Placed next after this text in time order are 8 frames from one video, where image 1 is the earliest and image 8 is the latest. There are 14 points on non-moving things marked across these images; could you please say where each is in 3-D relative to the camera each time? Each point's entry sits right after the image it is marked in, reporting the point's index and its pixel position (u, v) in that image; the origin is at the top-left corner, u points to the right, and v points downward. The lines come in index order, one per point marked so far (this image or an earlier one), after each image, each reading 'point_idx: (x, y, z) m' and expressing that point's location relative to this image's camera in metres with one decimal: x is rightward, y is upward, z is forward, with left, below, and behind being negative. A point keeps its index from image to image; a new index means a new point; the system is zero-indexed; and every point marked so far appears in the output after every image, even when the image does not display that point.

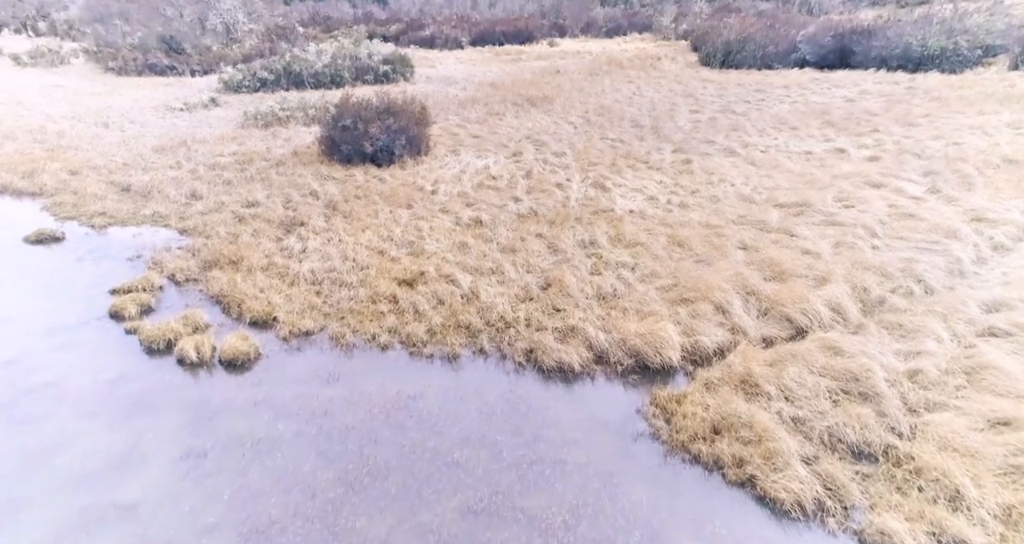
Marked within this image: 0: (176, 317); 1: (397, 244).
0: (-2.6, -0.4, +4.0) m
1: (-1.3, +0.3, +5.5) m
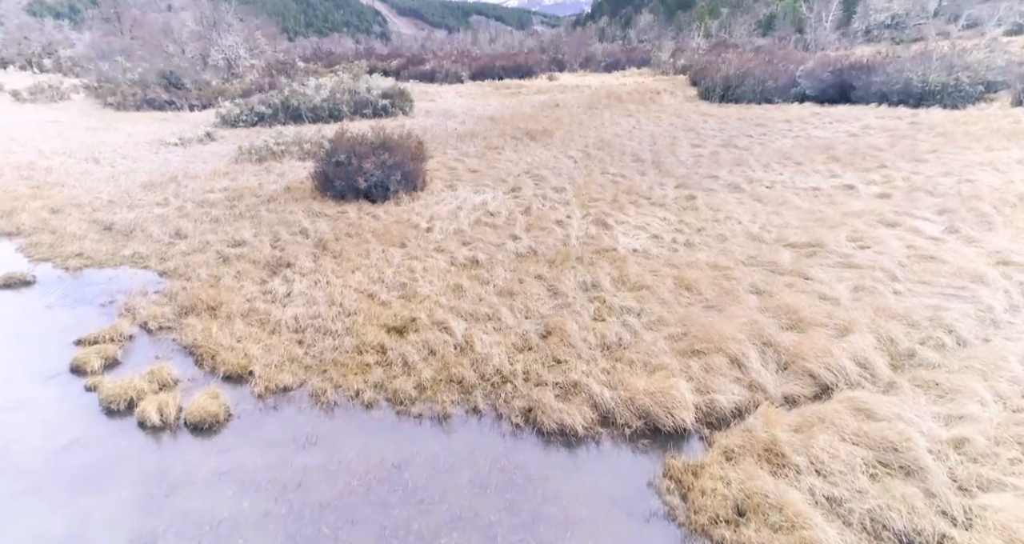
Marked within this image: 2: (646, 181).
0: (-2.7, -0.7, +3.7) m
1: (-1.3, -0.2, +5.2) m
2: (+2.3, +1.5, +8.6) m
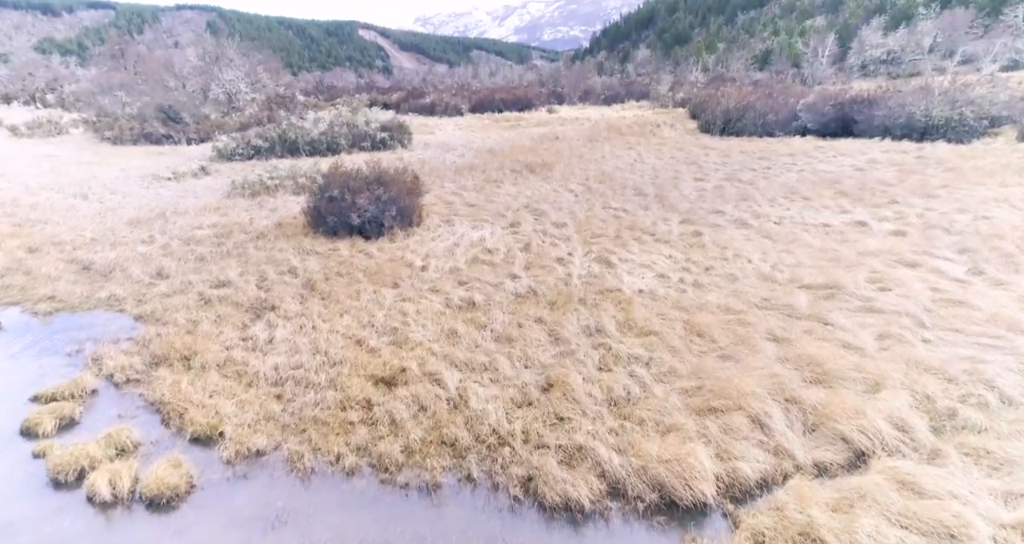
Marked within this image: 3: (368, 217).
0: (-2.7, -1.1, +3.3) m
1: (-1.3, -0.6, +4.9) m
2: (+2.2, +0.9, +8.3) m
3: (-2.1, +0.8, +7.3) m
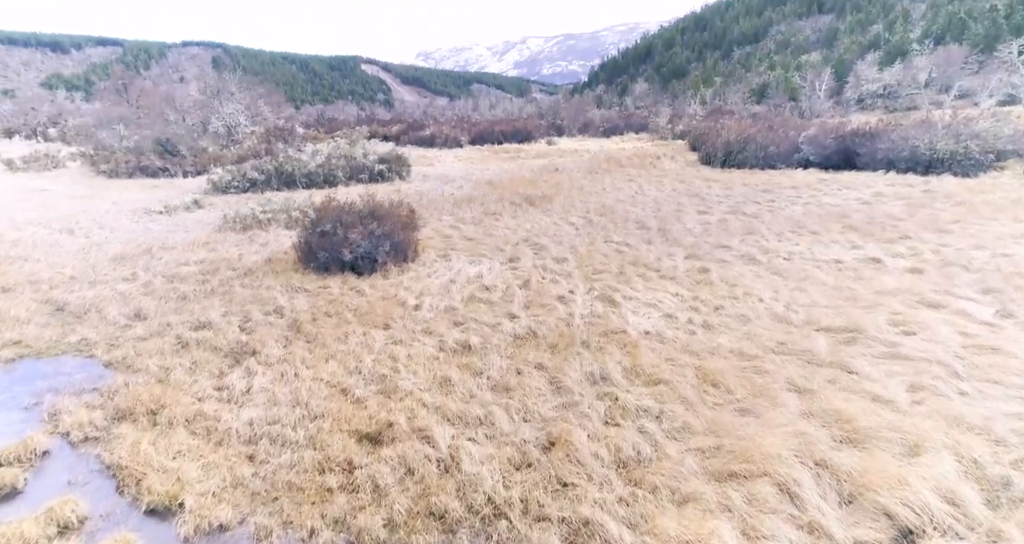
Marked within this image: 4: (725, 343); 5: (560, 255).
0: (-2.7, -1.4, +2.9) m
1: (-1.3, -1.0, +4.5) m
2: (+2.2, +0.3, +8.0) m
3: (-2.1, +0.3, +7.1) m
4: (+2.1, -0.7, +4.9) m
5: (+0.8, +0.3, +8.1) m
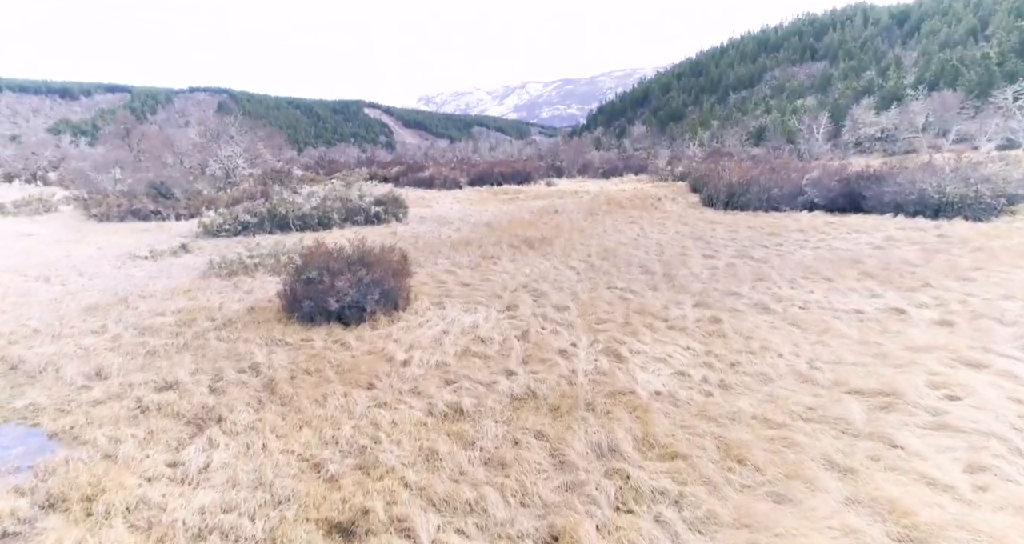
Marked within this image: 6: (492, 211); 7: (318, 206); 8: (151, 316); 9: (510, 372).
0: (-2.7, -1.7, +2.4) m
1: (-1.3, -1.4, +4.0) m
2: (+2.2, -0.4, +7.6) m
3: (-2.1, -0.4, +6.6) m
4: (+2.0, -1.2, +4.4) m
5: (+0.7, -0.5, +7.7) m
6: (-0.7, +2.1, +17.2) m
7: (-5.4, +1.8, +14.0) m
8: (-4.7, -0.6, +6.6) m
9: (0.0, -1.1, +5.4) m
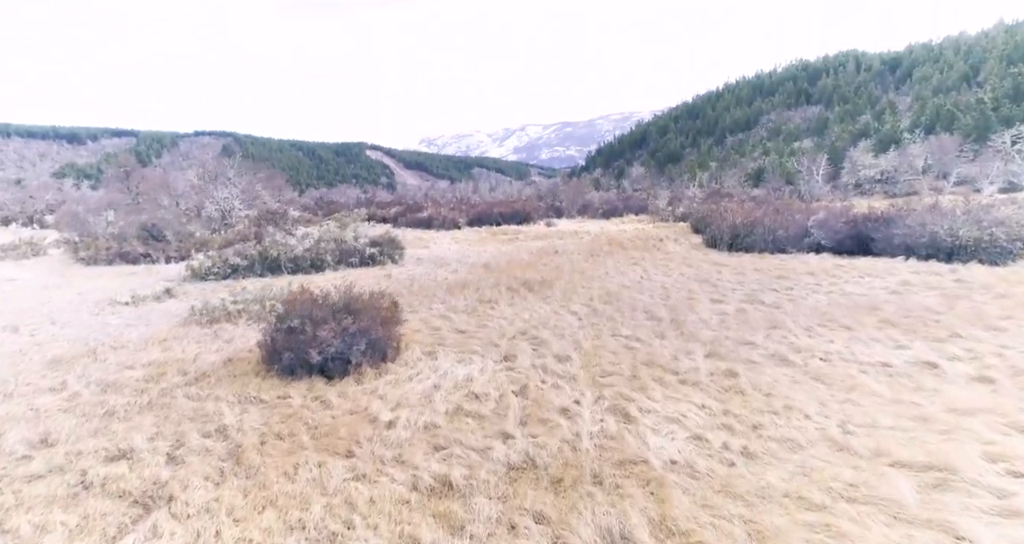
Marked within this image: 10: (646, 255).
0: (-2.8, -2.0, +1.8) m
1: (-1.4, -1.8, +3.4) m
2: (+2.2, -1.1, +7.1) m
3: (-2.2, -1.0, +6.1) m
4: (+2.0, -1.6, +3.8) m
5: (+0.7, -1.1, +7.2) m
6: (-0.7, +0.7, +16.9) m
7: (-5.4, +0.7, +13.7) m
8: (-4.8, -1.2, +6.1) m
9: (-0.1, -1.6, +4.9) m
10: (+4.1, +0.5, +15.3) m
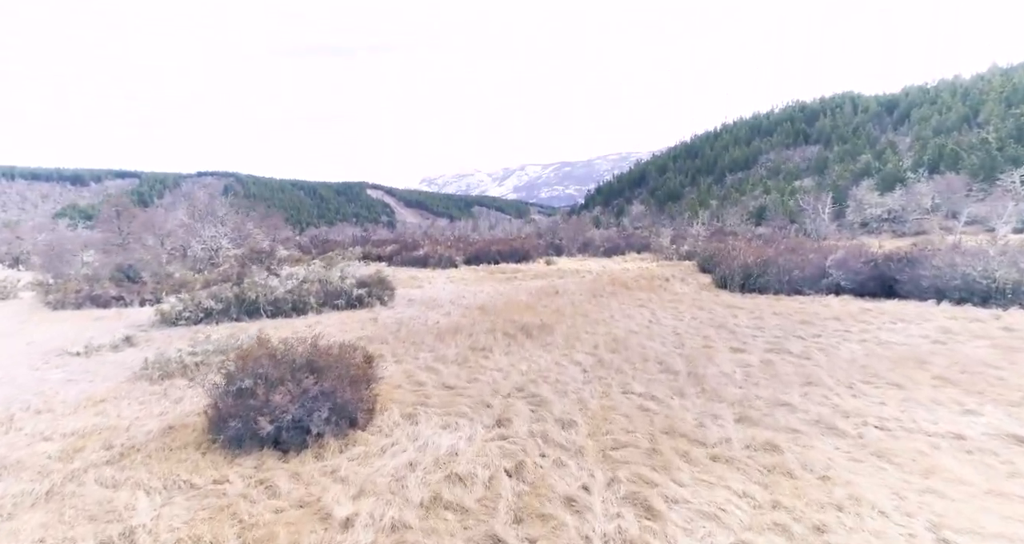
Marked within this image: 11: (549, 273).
0: (-2.8, -2.1, +0.6) m
1: (-1.4, -2.1, +2.3) m
2: (+2.1, -1.7, +6.0) m
3: (-2.2, -1.5, +5.1) m
4: (+1.9, -1.9, +2.7) m
5: (+0.7, -1.7, +6.1) m
6: (-0.8, -0.6, +15.9) m
7: (-5.5, -0.4, +12.7) m
8: (-4.8, -1.7, +5.1) m
9: (-0.1, -2.0, +3.8) m
10: (+4.0, -0.7, +14.3) m
11: (+1.5, -0.1, +19.3) m
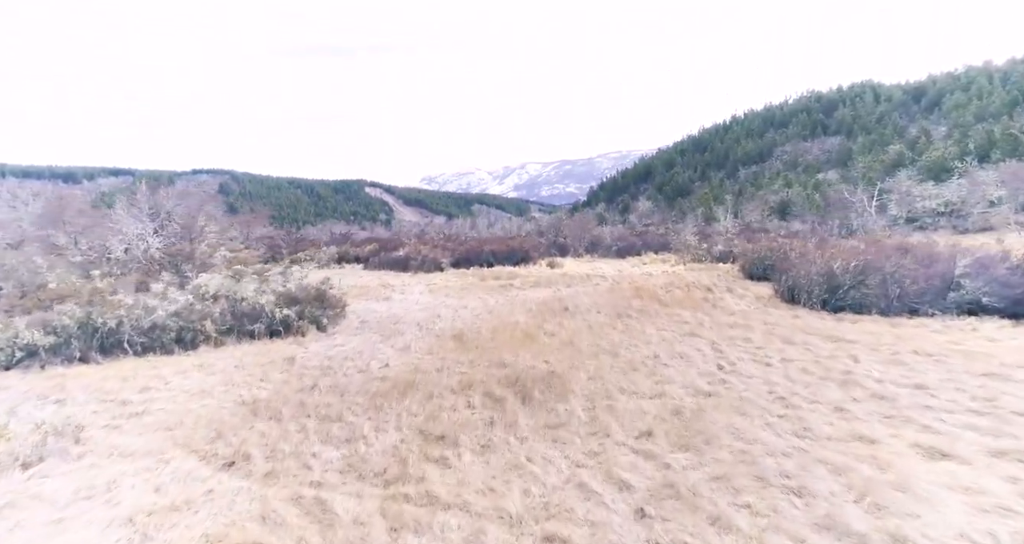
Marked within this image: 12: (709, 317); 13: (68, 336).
0: (-3.0, -2.4, -3.6) m
1: (-1.6, -2.4, -2.0) m
2: (+1.9, -1.9, +1.8) m
3: (-2.4, -1.8, +0.8) m
4: (+1.8, -2.2, -1.5) m
5: (+0.5, -2.0, +1.8) m
6: (-0.9, -0.9, +11.7) m
7: (-5.6, -0.7, +8.4) m
8: (-5.0, -1.9, +0.8) m
9: (-0.3, -2.2, -0.5) m
10: (+3.8, -0.9, +10.1) m
11: (+1.3, -0.3, +15.0) m
12: (+4.1, -0.9, +10.3) m
13: (-6.8, -1.0, +7.6) m
